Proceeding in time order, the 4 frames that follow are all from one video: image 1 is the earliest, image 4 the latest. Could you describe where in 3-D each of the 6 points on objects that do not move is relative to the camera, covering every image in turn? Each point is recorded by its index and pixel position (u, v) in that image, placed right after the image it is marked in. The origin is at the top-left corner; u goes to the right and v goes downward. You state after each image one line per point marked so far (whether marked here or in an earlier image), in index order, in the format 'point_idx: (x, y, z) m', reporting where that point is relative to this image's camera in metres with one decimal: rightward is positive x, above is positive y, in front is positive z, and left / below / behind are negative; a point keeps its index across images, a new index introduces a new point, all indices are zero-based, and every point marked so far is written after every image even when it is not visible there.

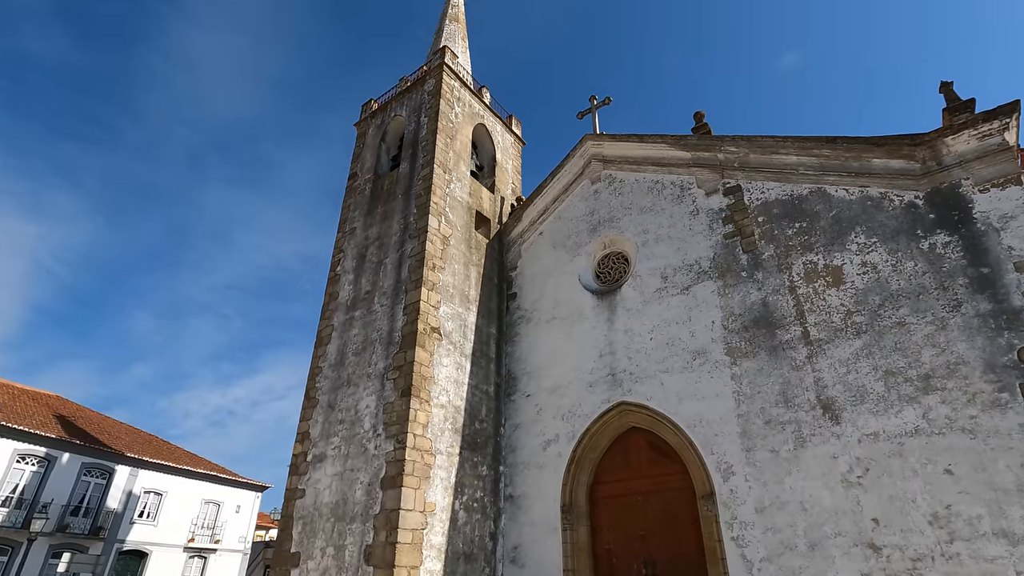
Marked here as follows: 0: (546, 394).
0: (+0.6, -1.7, +8.7) m
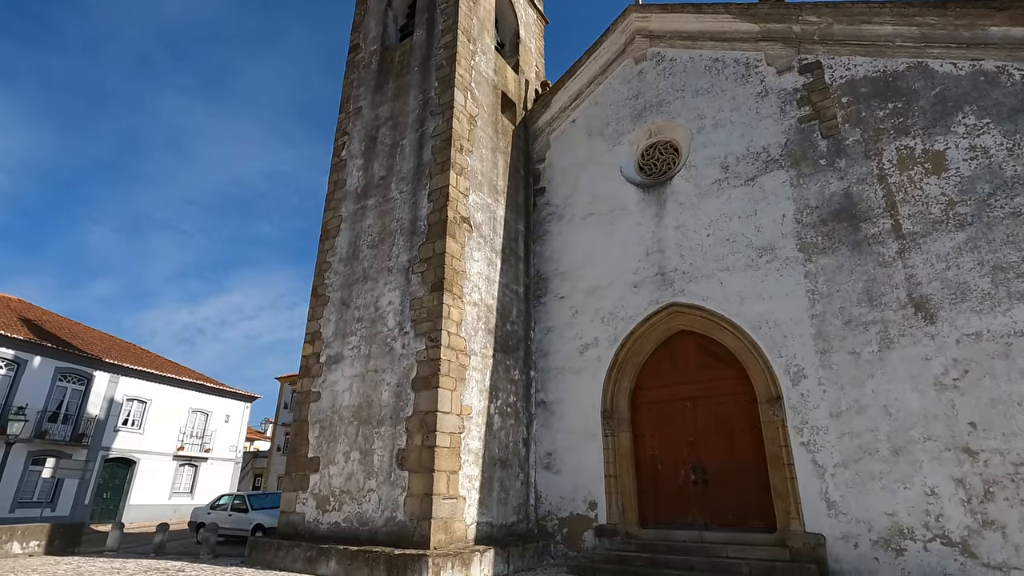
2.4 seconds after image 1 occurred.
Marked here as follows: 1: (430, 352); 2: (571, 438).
0: (+1.0, -0.1, +7.9) m
1: (-1.0, -0.8, +6.4) m
2: (+0.8, -2.1, +7.3) m
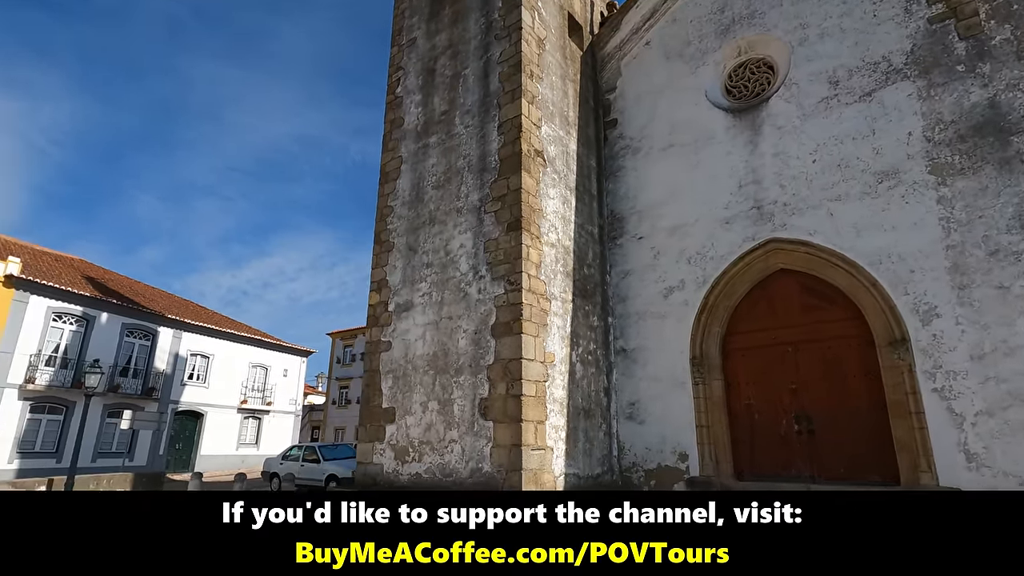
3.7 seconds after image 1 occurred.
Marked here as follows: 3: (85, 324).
0: (+2.1, +0.7, +7.3) m
1: (0.0, -0.1, +5.9) m
2: (+1.8, -1.3, +6.9) m
3: (-13.2, -1.1, +16.6) m
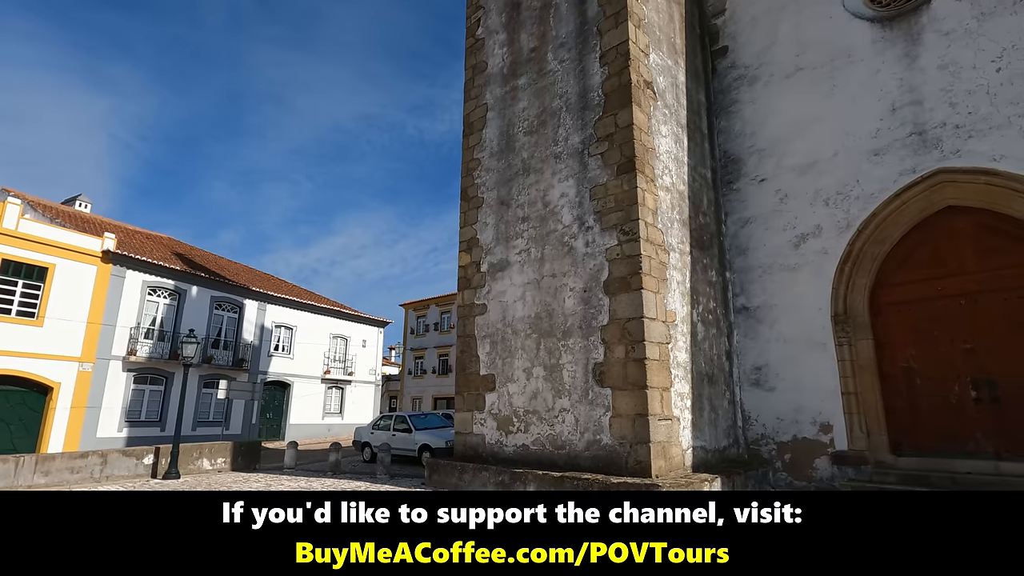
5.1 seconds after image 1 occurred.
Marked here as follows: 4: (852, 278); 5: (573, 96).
0: (+3.3, +1.3, +6.3) m
1: (+1.1, +0.4, +5.2) m
2: (+3.1, -0.7, +6.0) m
3: (-10.9, -0.4, +17.3) m
4: (+3.7, +0.1, +5.7) m
5: (+0.7, +2.2, +6.0) m
